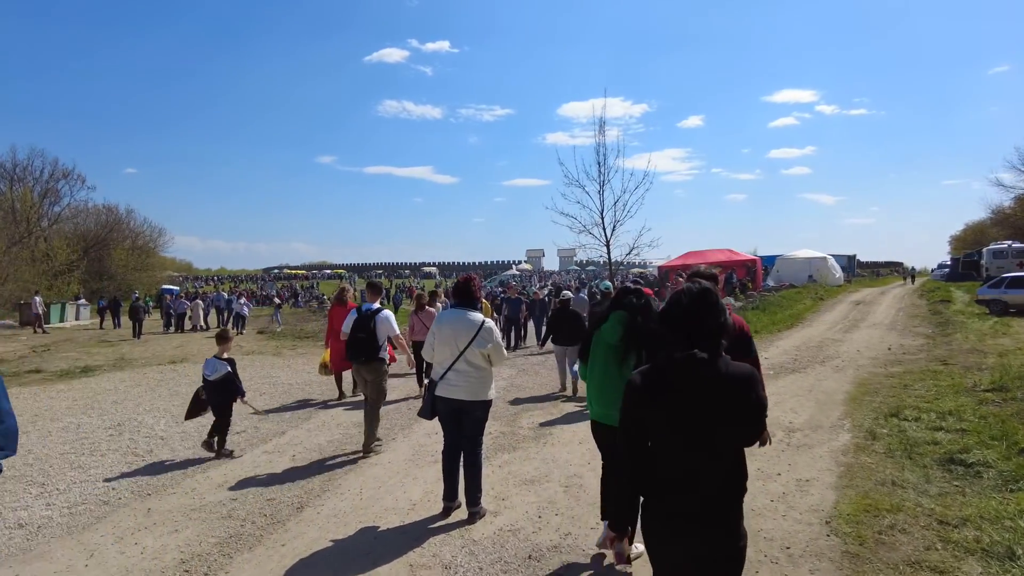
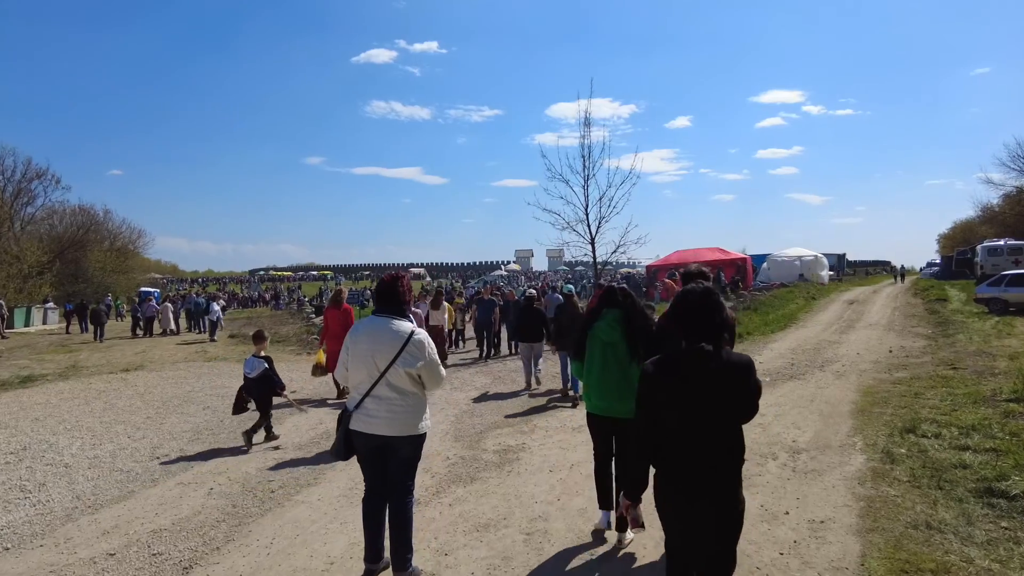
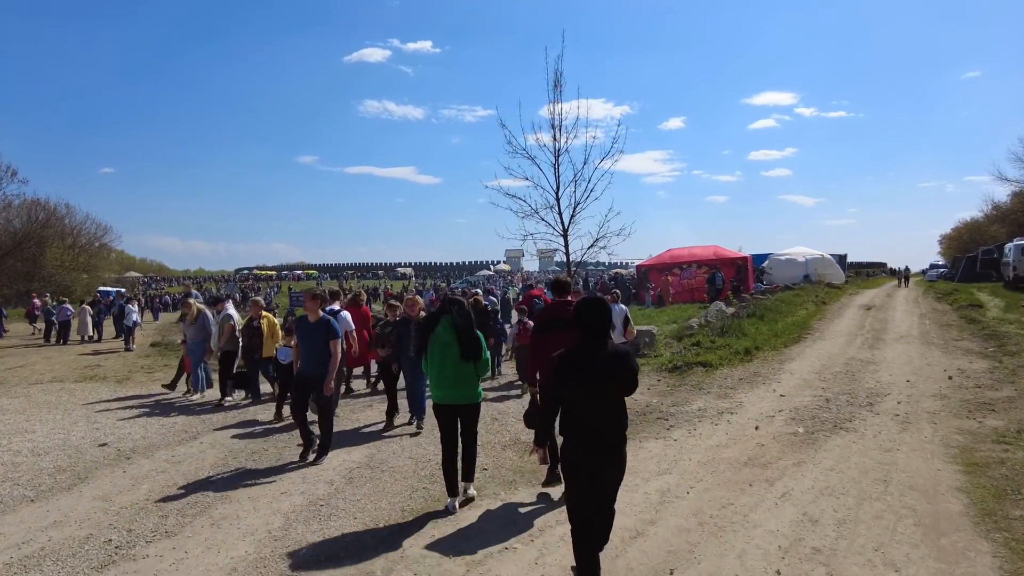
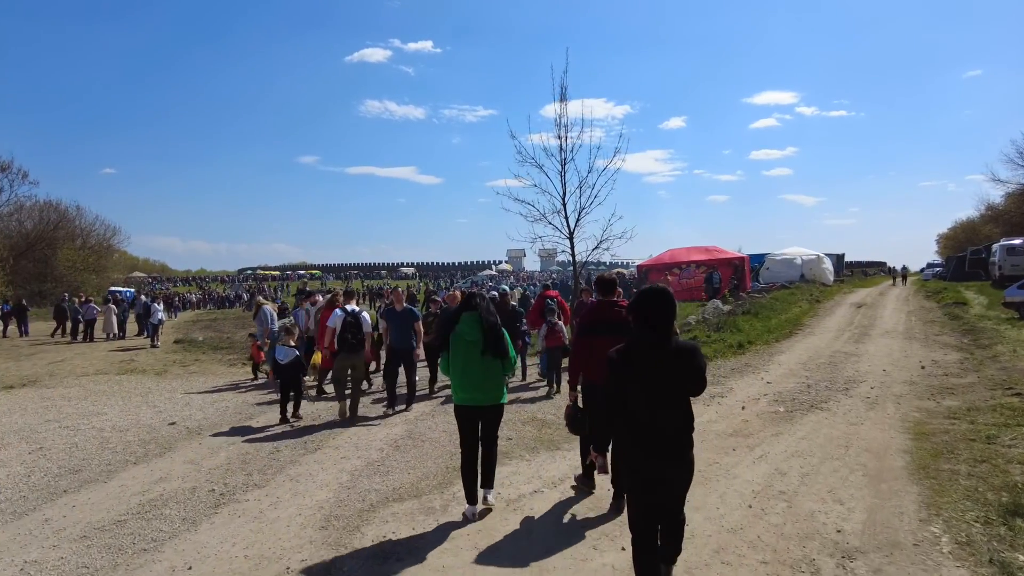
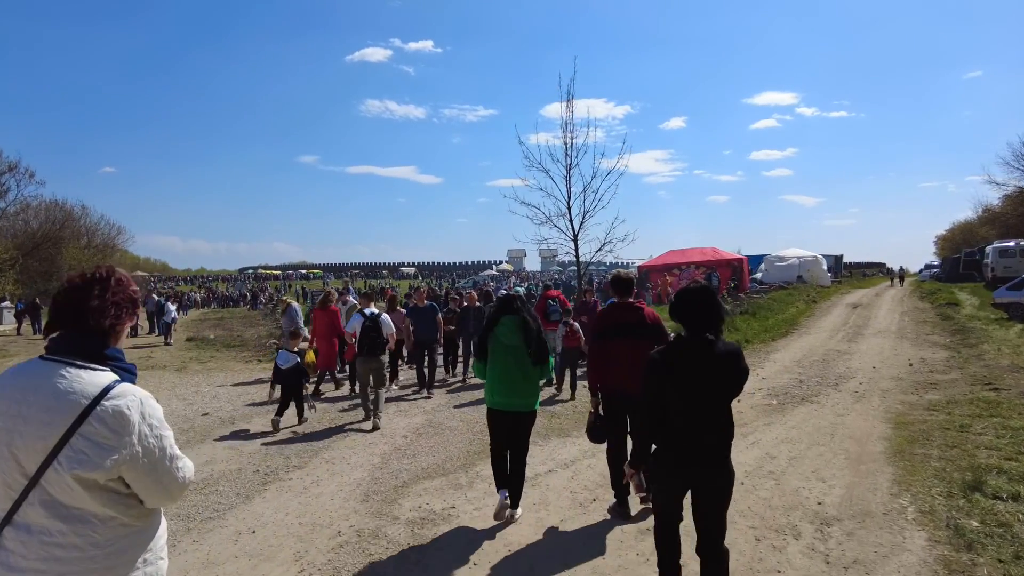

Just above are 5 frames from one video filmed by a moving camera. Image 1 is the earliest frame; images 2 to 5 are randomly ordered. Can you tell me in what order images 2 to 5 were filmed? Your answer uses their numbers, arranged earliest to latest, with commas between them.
2, 5, 4, 3
